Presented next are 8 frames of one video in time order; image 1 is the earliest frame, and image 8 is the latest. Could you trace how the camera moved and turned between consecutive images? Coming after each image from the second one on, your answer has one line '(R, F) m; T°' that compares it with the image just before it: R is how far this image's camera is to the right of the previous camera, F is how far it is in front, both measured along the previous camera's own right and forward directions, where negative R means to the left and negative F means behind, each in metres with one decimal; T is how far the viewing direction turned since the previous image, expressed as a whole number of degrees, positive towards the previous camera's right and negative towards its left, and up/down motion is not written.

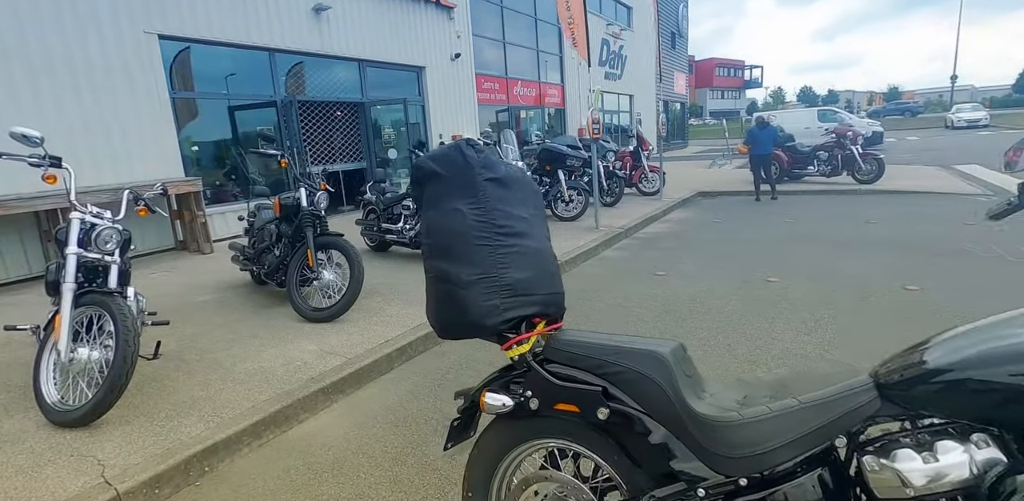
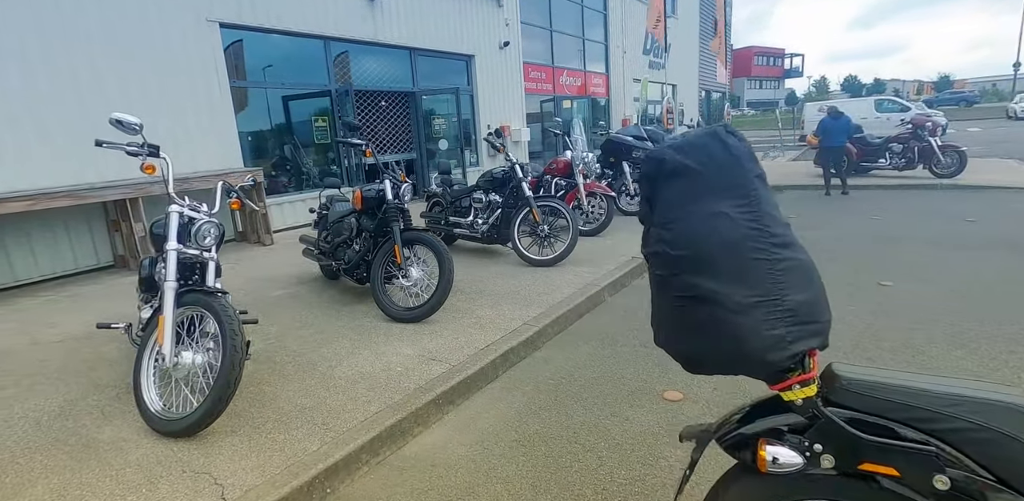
(-0.5, +0.3) m; -3°
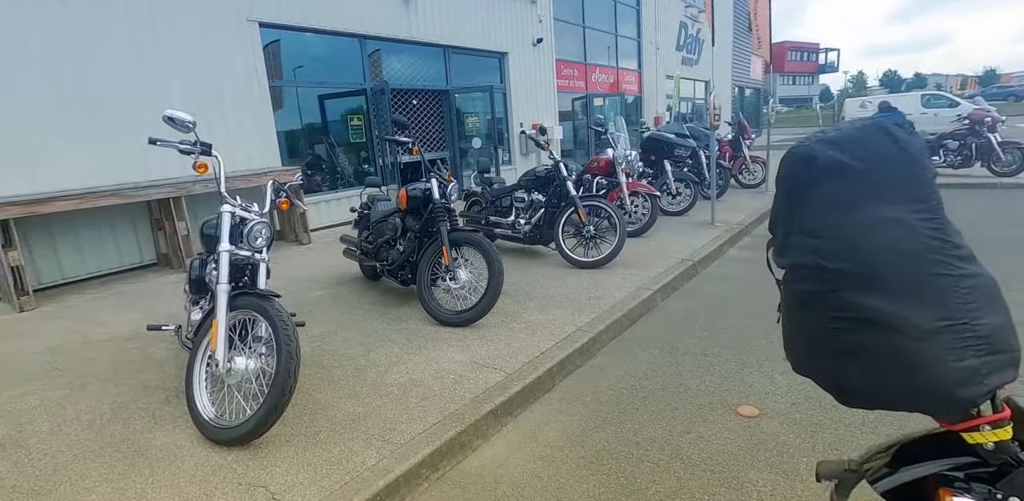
(-0.2, +0.2) m; -3°
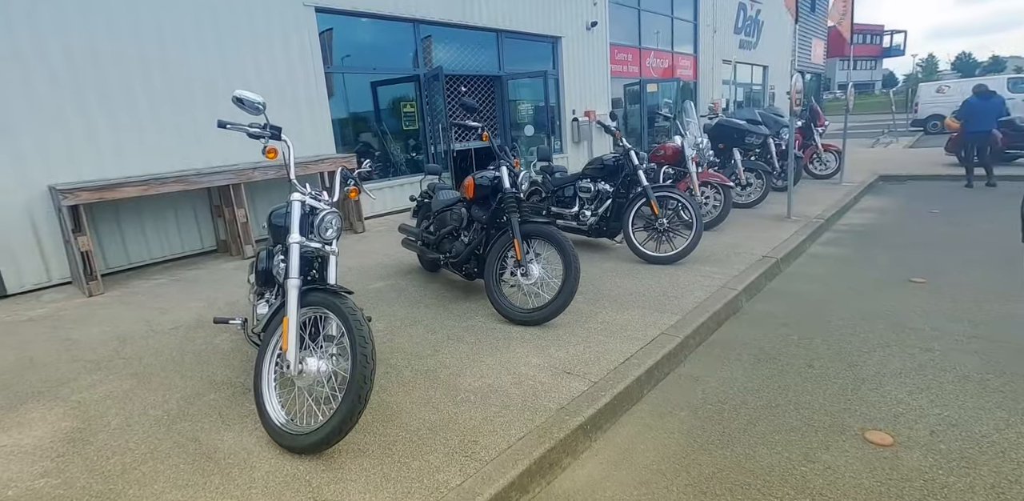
(-0.2, +0.3) m; -4°
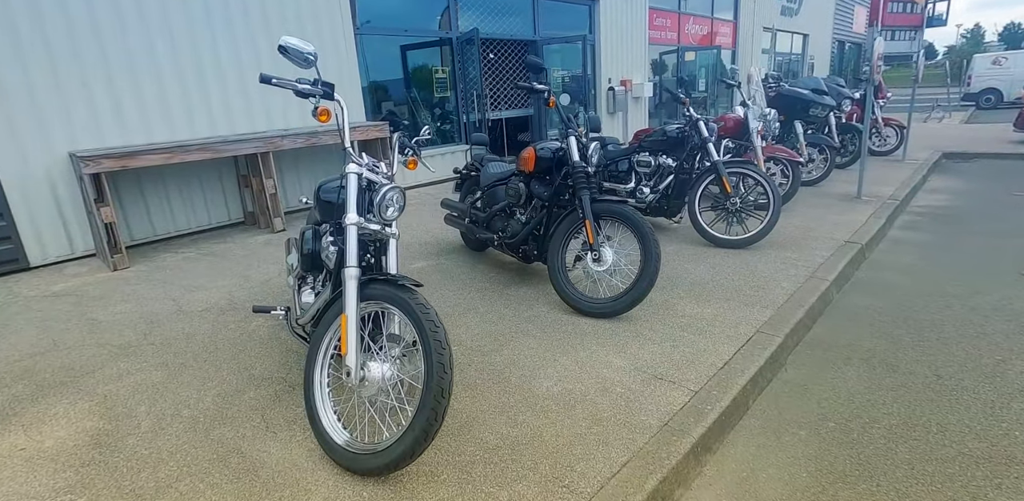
(-0.3, +0.4) m; -2°
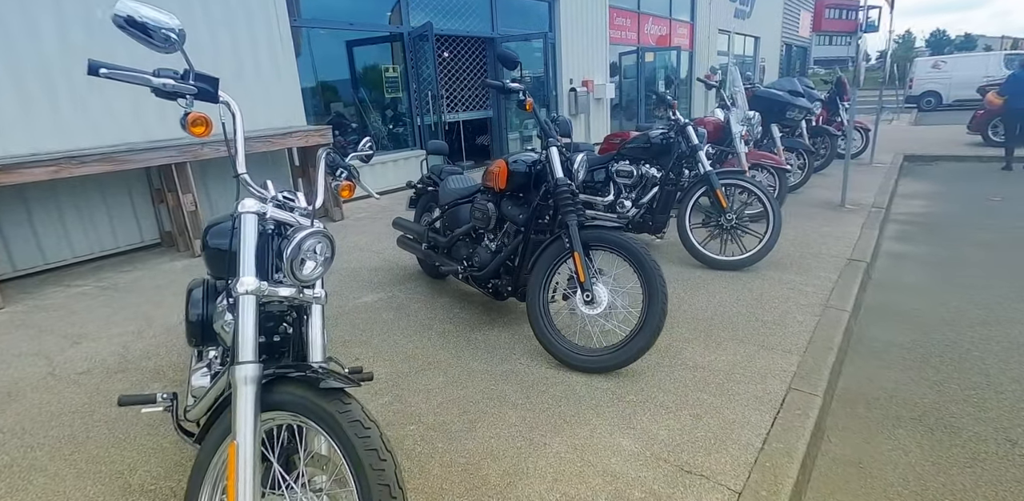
(-0.1, +0.7) m; +4°
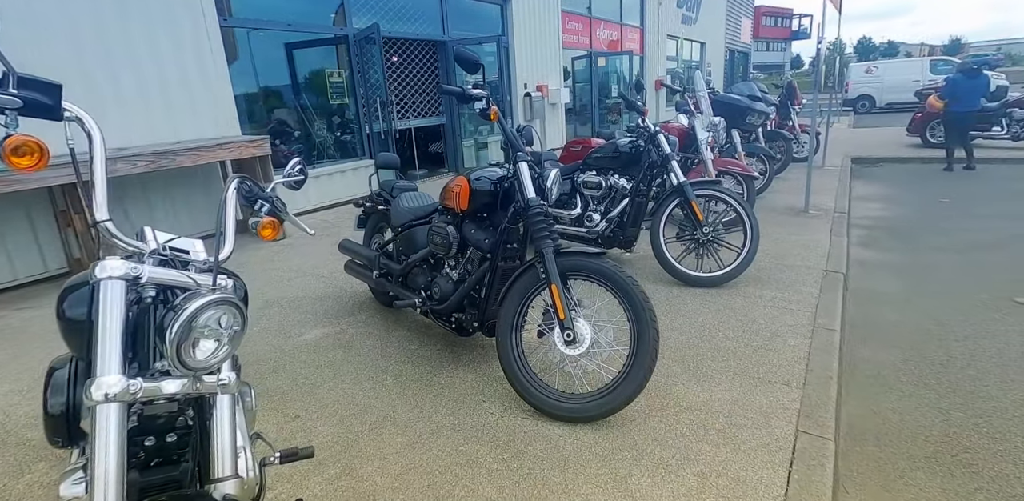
(0.0, +0.4) m; +5°
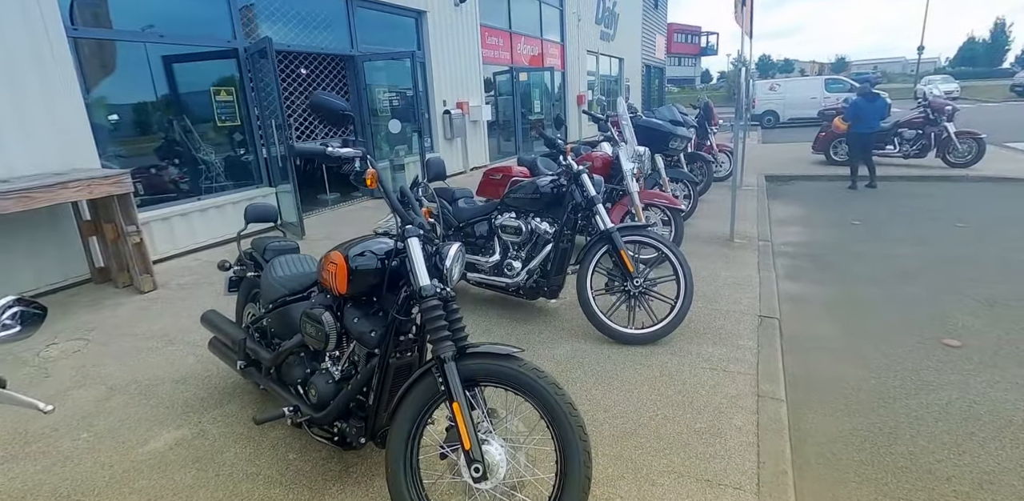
(+0.1, +0.5) m; +7°
